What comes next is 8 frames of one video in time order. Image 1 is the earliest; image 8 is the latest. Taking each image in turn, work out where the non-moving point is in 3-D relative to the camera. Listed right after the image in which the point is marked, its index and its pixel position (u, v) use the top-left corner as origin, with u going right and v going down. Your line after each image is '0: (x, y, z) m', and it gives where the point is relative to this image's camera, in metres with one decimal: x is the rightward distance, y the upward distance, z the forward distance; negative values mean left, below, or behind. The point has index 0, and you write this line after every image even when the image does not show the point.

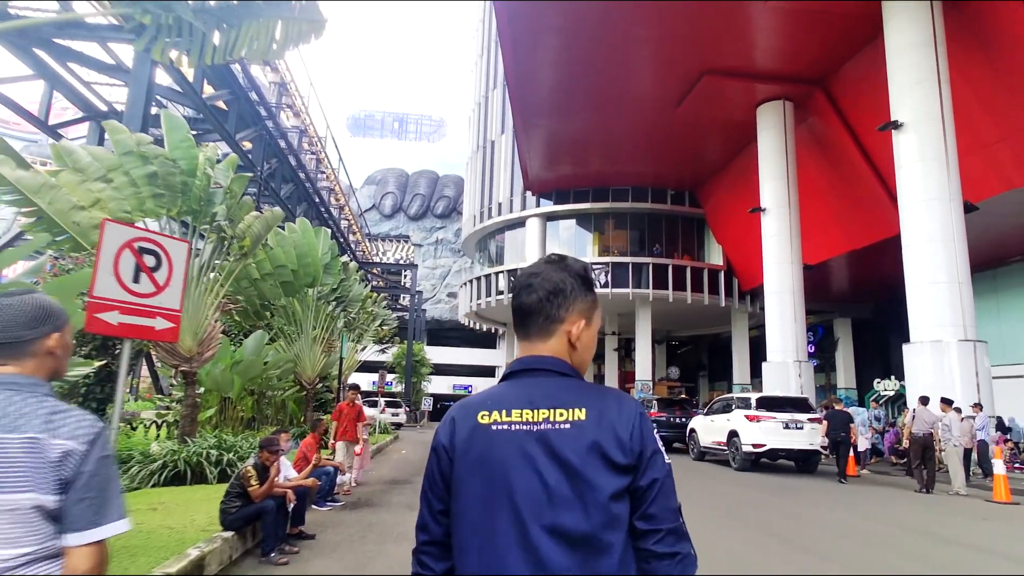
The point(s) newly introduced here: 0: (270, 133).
0: (-6.1, +3.9, +16.2) m
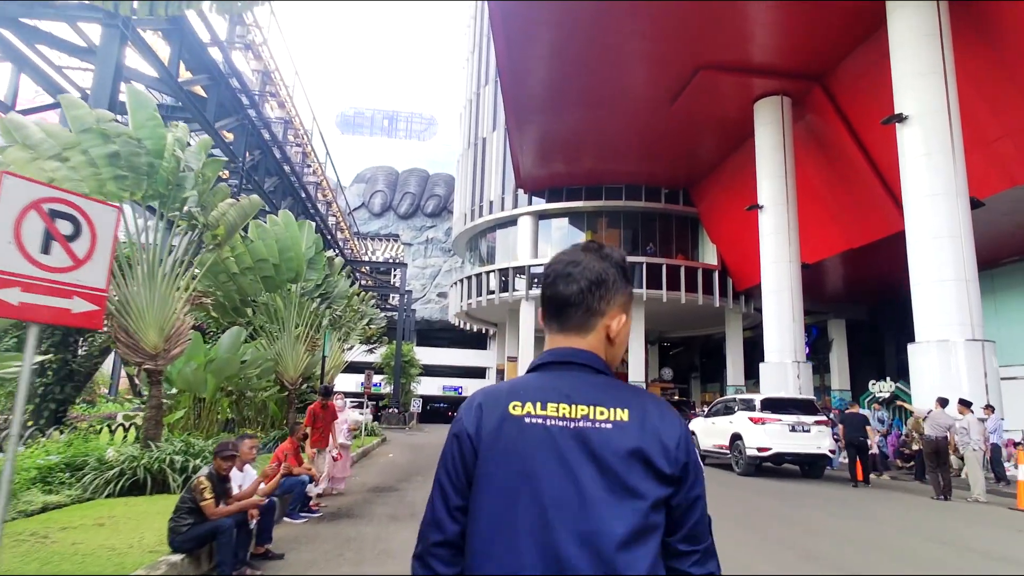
0: (-6.3, +4.0, +15.6) m
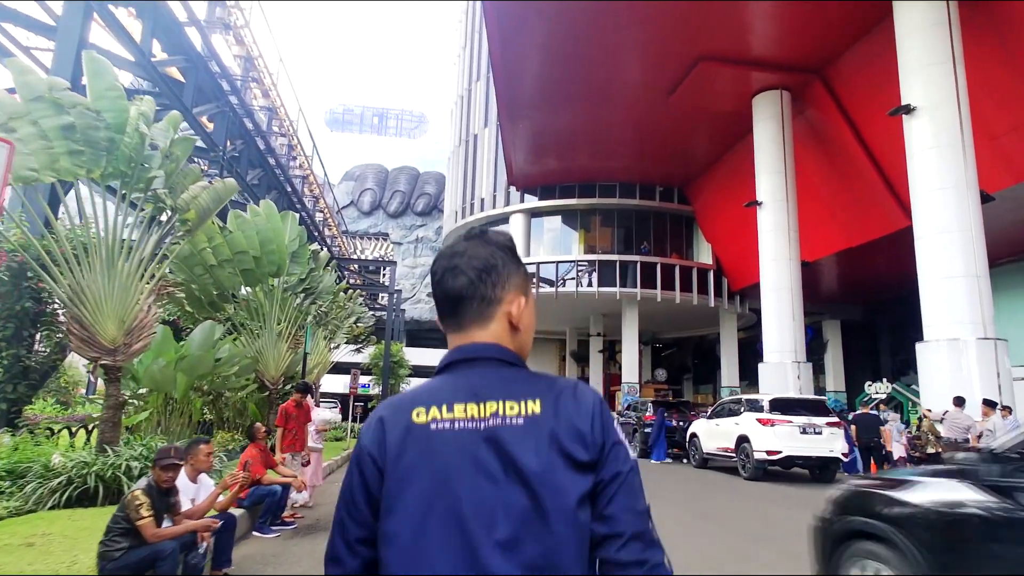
0: (-6.4, +4.1, +14.9) m
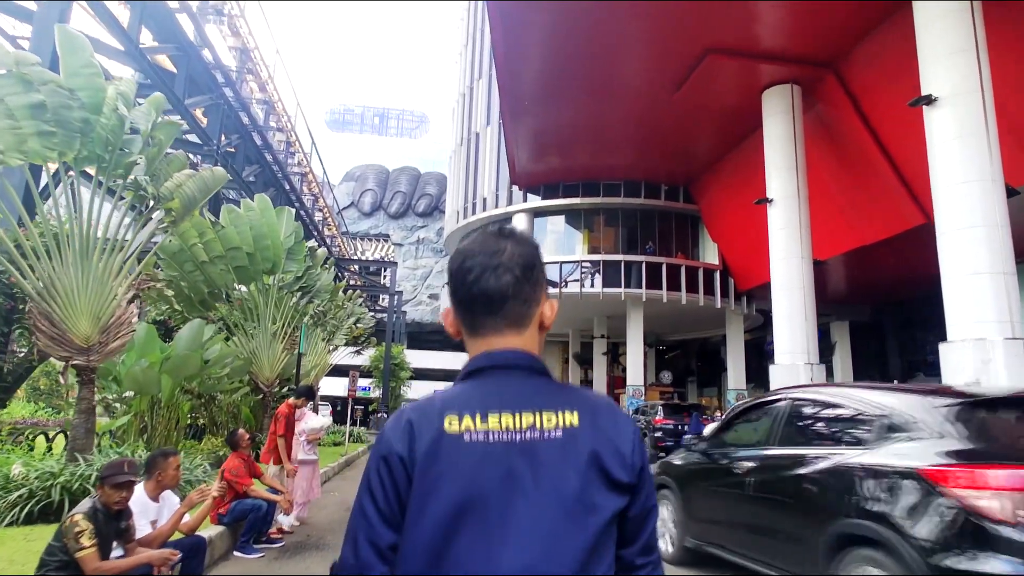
0: (-6.3, +4.1, +14.4) m
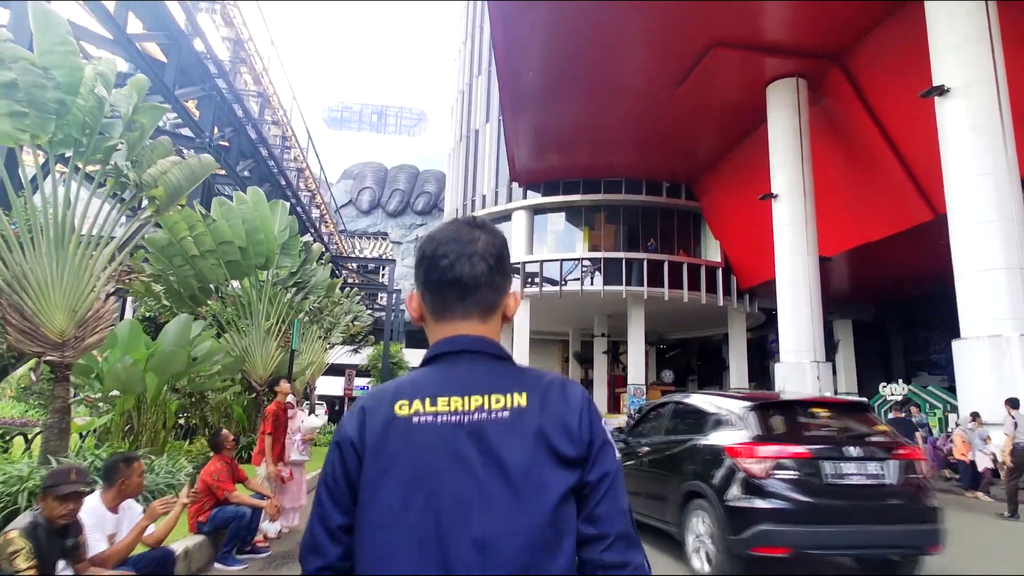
0: (-6.3, +4.2, +14.0) m
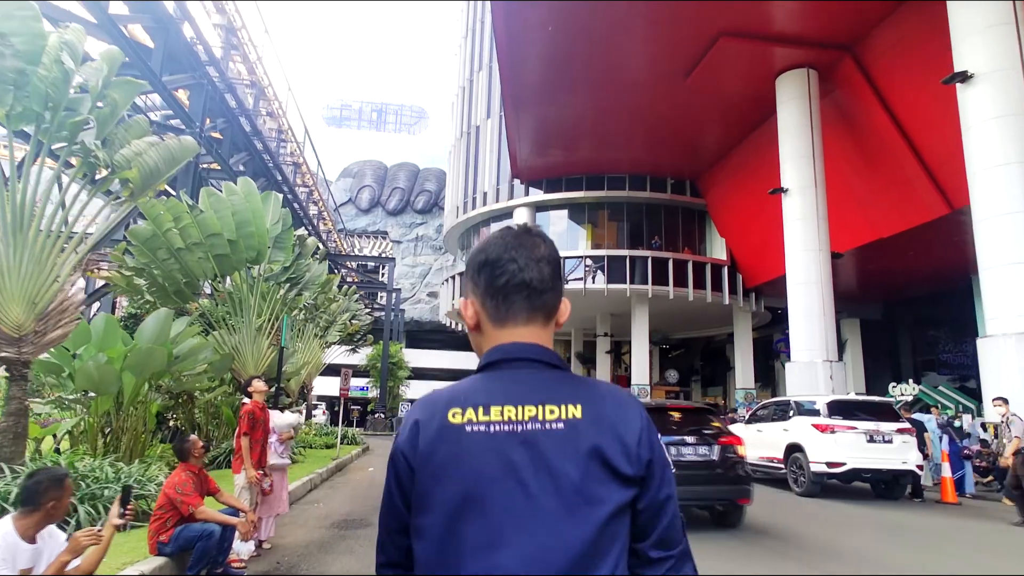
0: (-6.3, +4.3, +13.5) m
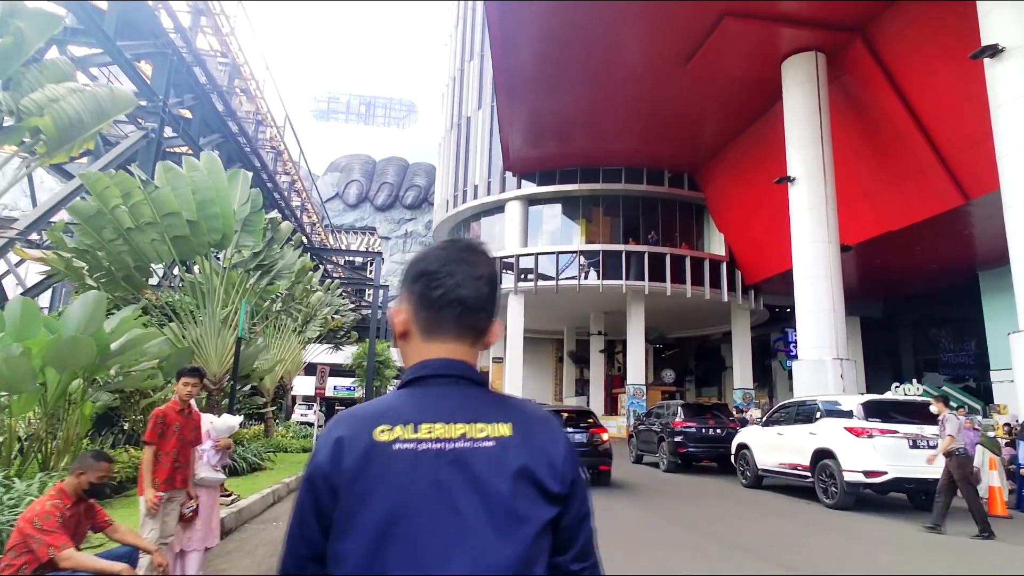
0: (-6.4, +4.5, +12.4) m
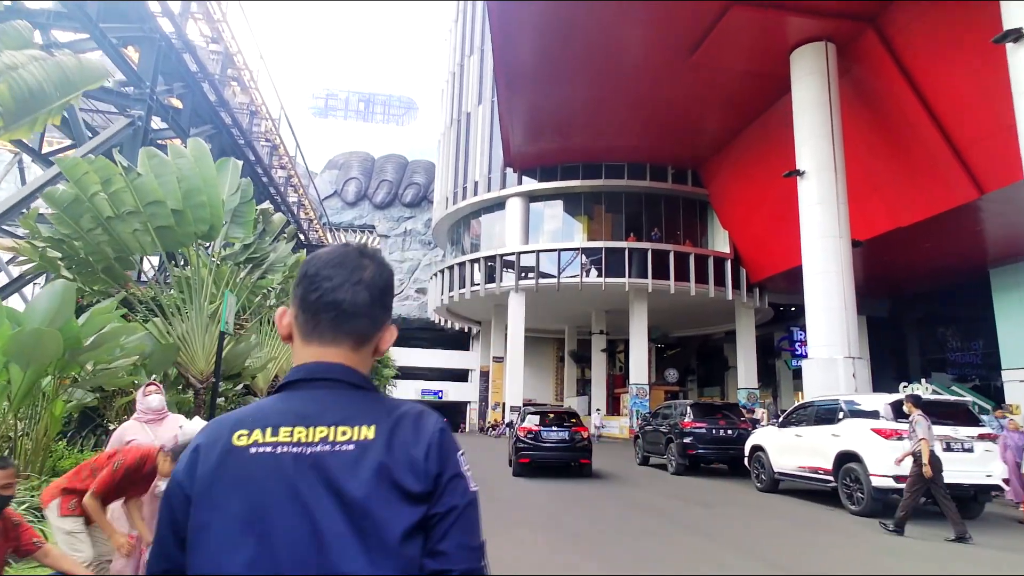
0: (-6.4, +4.6, +11.9) m
